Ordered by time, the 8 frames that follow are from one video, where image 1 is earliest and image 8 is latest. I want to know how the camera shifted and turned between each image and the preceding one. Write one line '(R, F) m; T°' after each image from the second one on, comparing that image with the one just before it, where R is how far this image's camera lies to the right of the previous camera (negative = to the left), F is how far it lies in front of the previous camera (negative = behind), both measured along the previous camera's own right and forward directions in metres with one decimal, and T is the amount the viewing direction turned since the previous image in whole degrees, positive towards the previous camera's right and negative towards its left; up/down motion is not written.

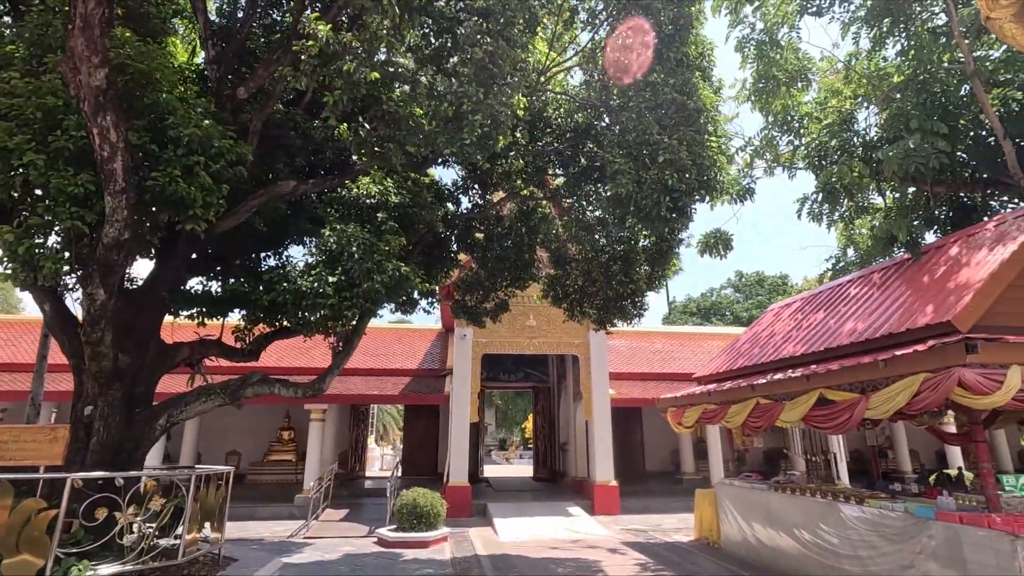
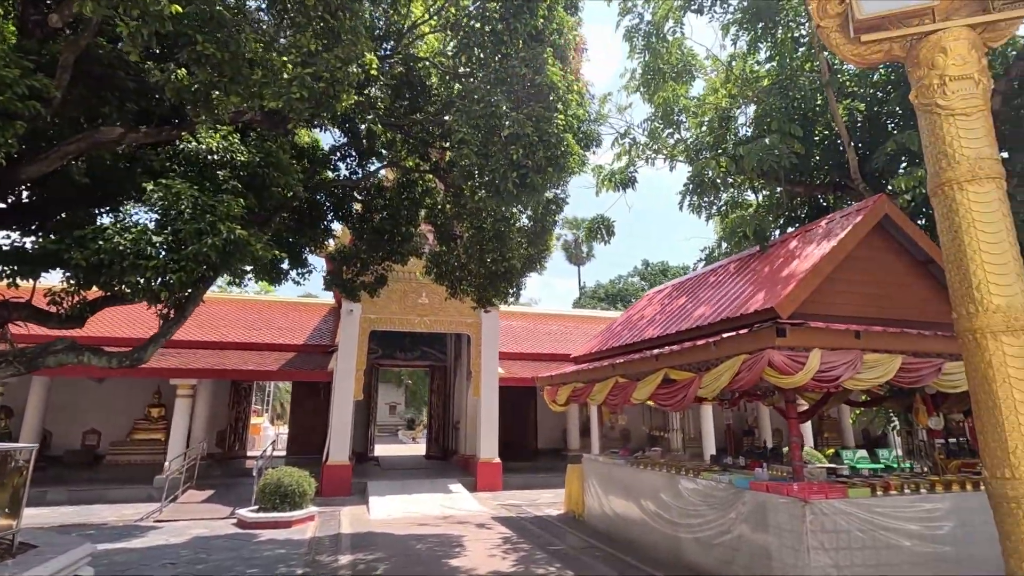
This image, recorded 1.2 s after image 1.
(+0.7, +0.1) m; +9°
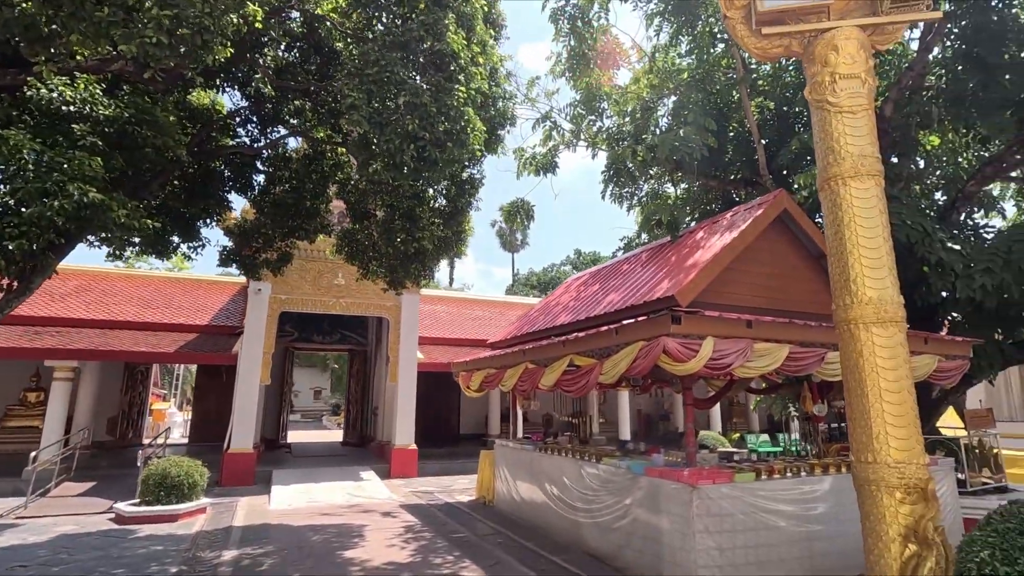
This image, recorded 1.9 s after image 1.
(+0.4, +0.2) m; +7°
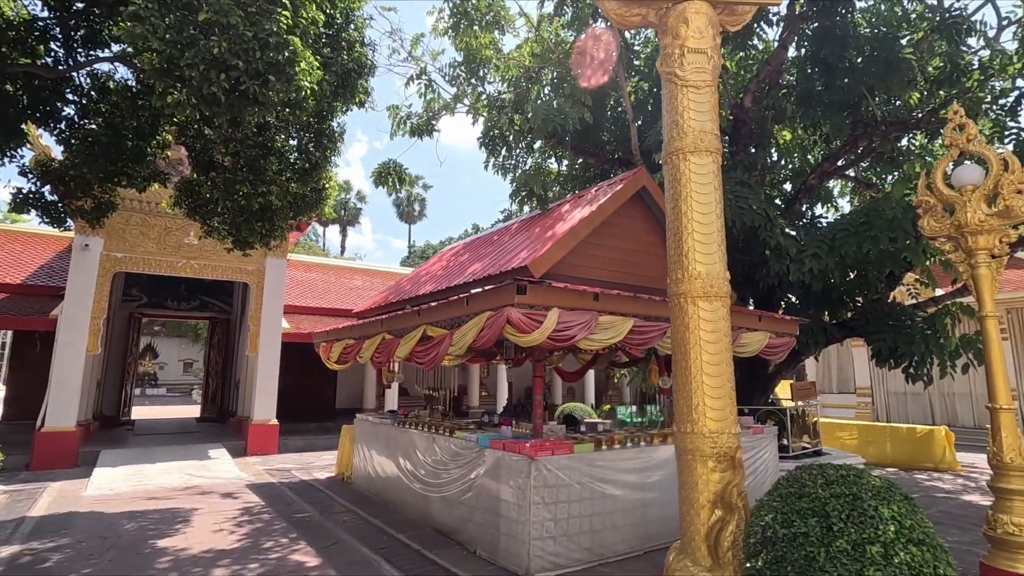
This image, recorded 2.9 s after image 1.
(+0.5, +0.3) m; +11°
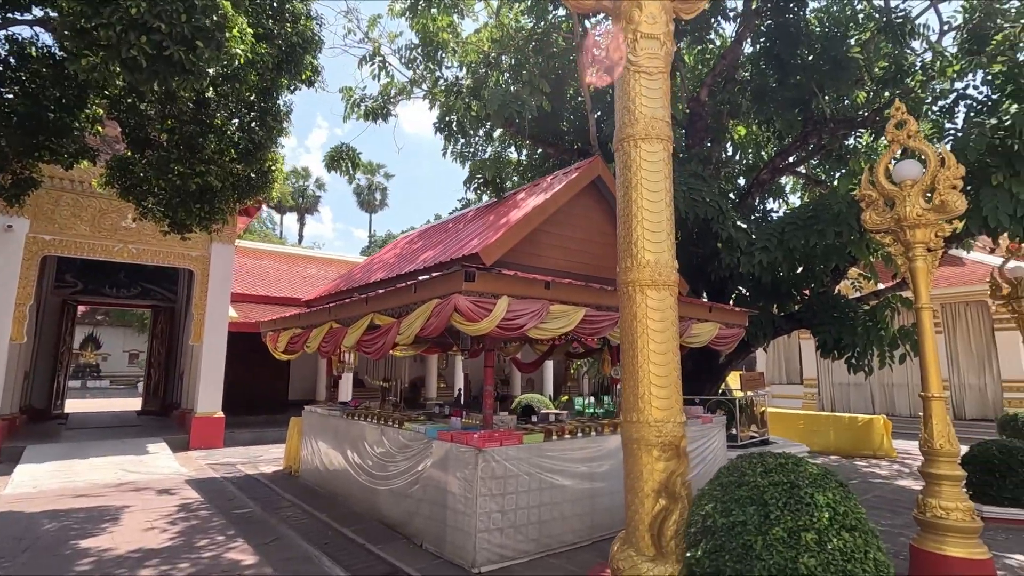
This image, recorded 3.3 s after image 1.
(+0.1, +0.1) m; +4°
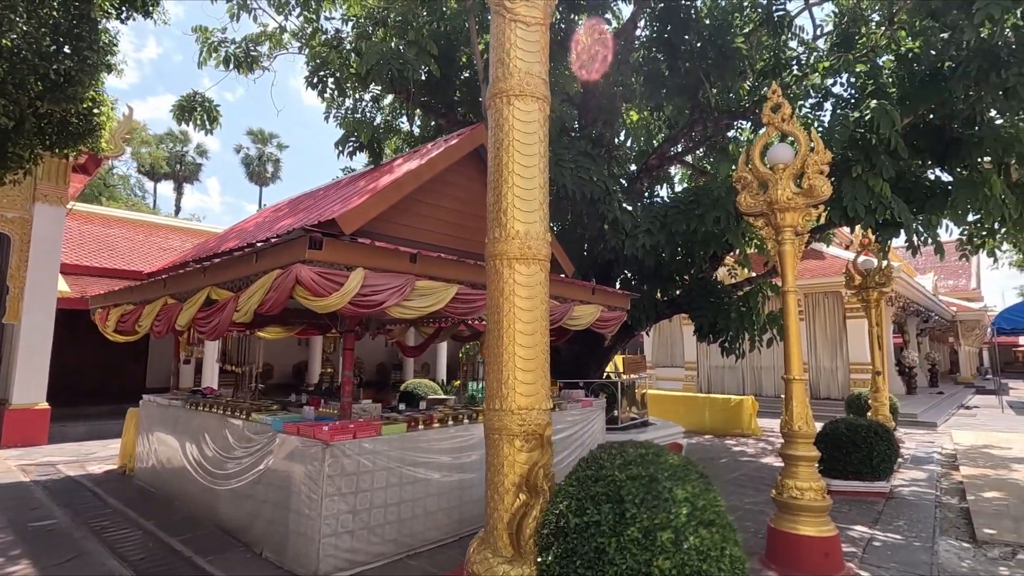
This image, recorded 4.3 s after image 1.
(+0.4, +0.5) m; +10°
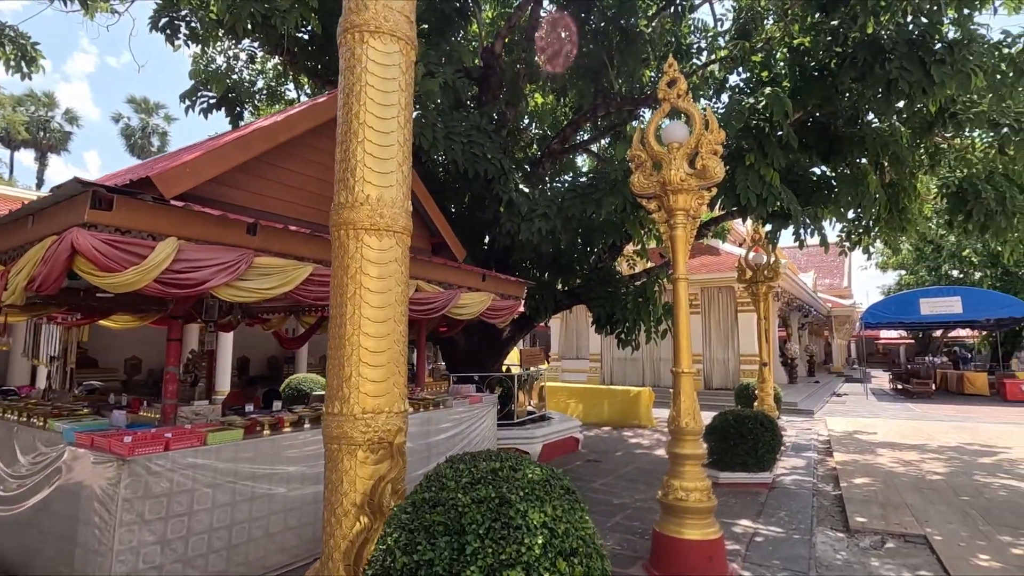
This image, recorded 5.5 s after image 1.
(+0.4, +0.6) m; +9°
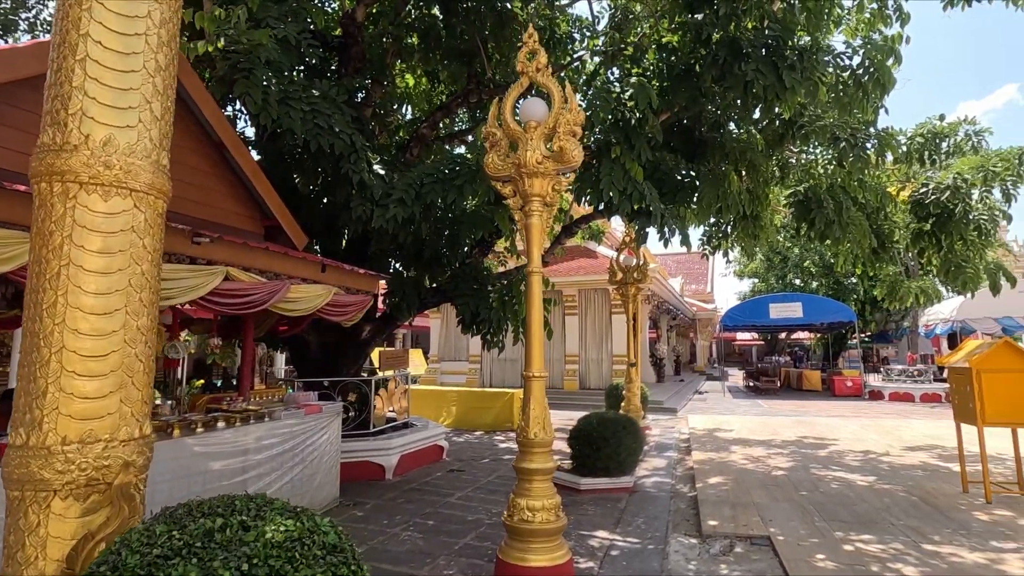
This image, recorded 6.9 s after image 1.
(+0.5, +0.6) m; +12°
